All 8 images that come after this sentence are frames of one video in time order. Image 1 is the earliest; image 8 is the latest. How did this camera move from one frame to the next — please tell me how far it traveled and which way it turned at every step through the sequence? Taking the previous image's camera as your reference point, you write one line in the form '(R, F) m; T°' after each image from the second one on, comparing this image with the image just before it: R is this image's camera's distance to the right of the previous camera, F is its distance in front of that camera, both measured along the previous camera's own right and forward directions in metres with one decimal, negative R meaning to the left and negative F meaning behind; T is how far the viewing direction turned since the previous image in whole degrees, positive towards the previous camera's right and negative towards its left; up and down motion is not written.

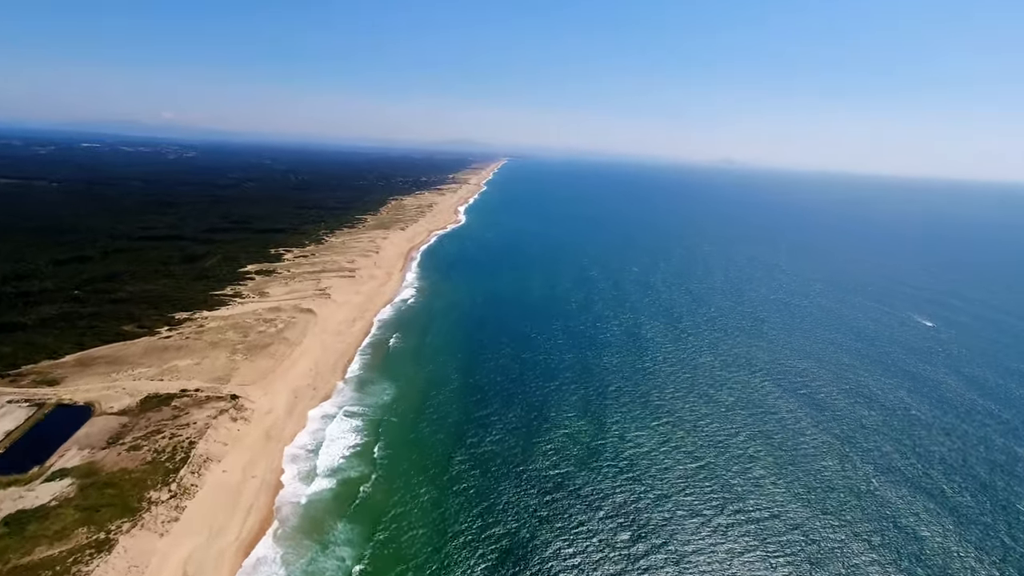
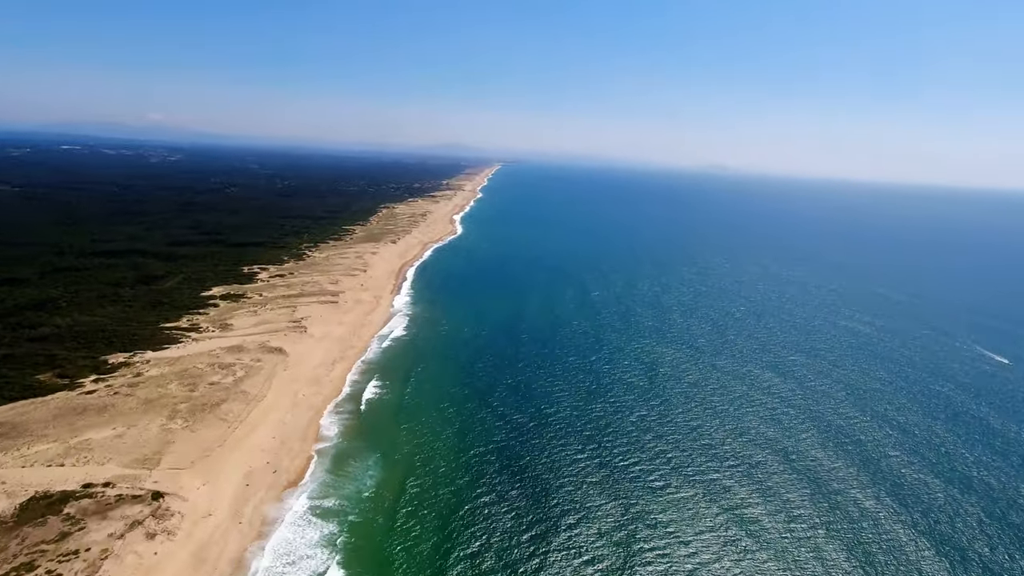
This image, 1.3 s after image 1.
(-2.0, +7.5) m; +1°
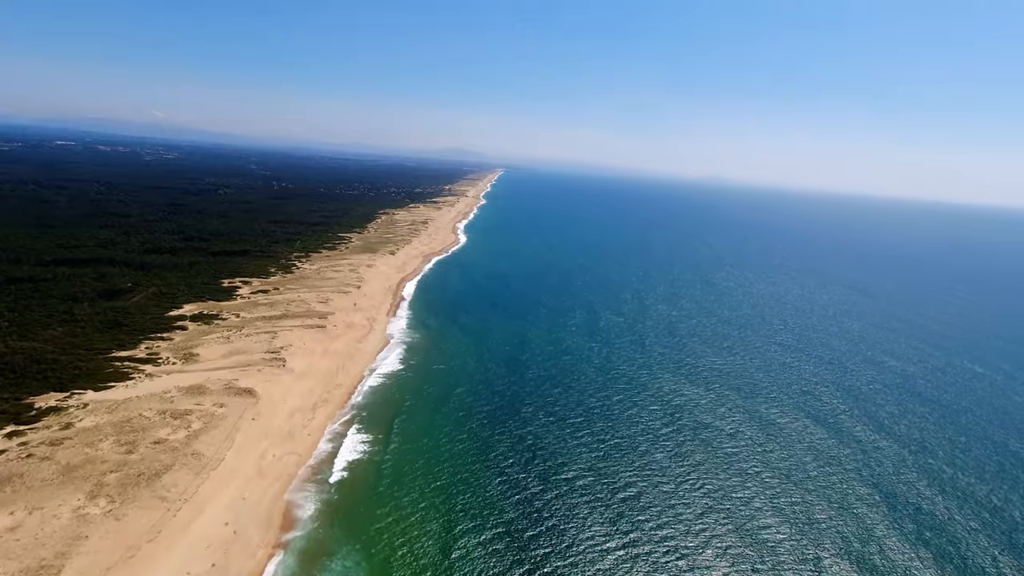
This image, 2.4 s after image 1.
(-1.9, +6.2) m; 0°
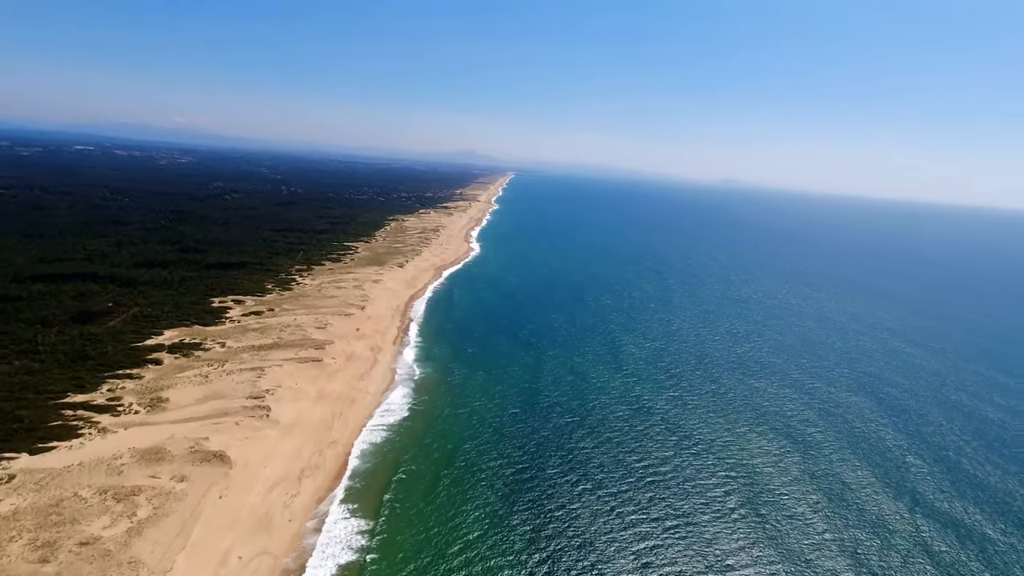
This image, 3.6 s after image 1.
(-2.2, +7.0) m; -2°
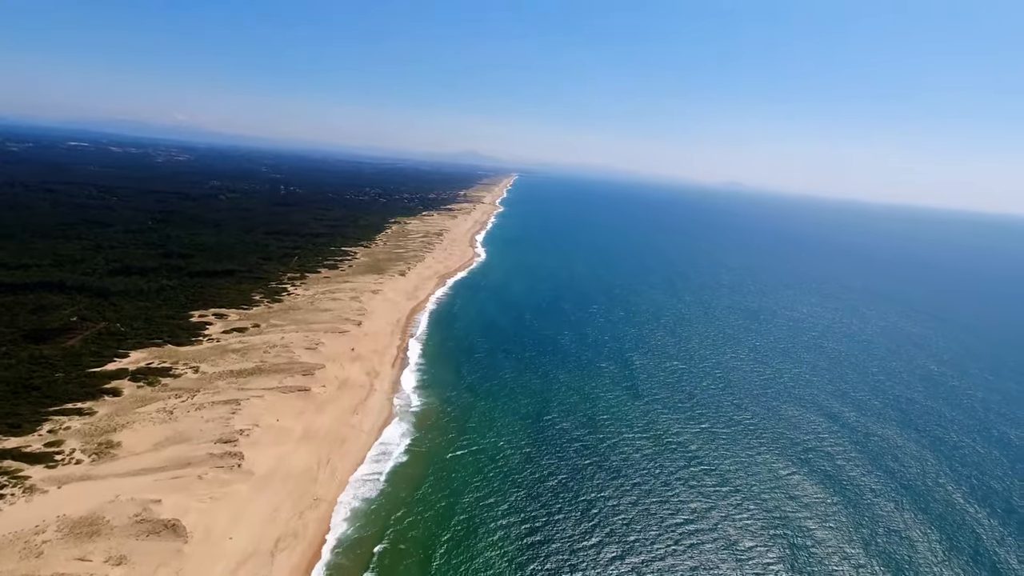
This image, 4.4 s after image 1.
(-1.7, +5.3) m; 0°
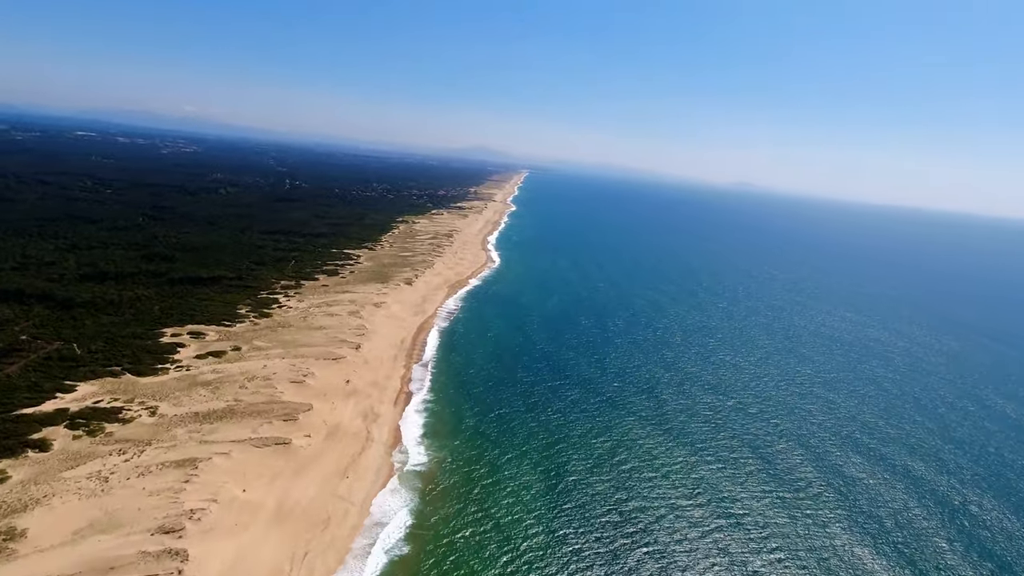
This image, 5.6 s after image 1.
(-2.2, +7.4) m; -1°
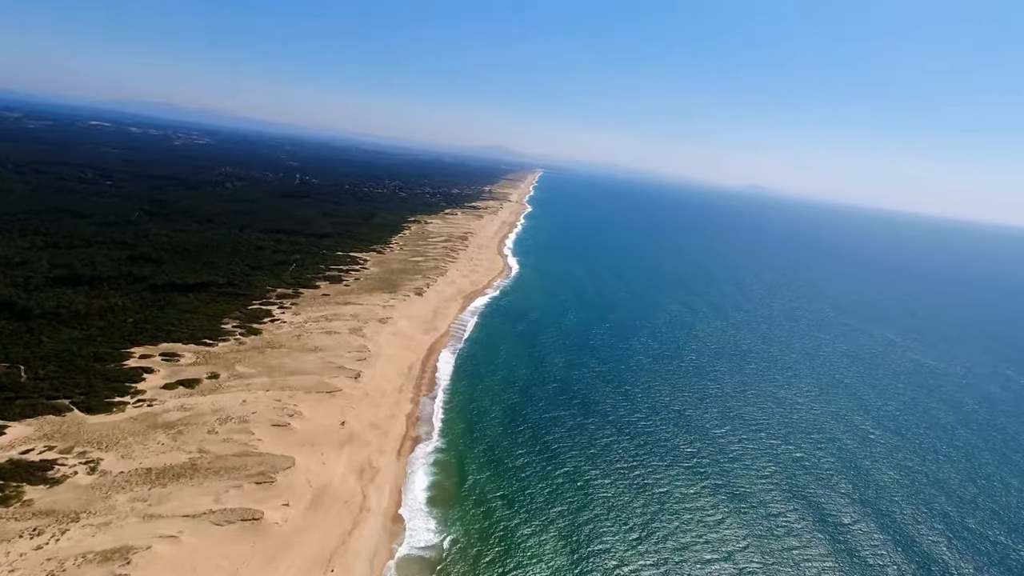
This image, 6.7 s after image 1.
(-2.2, +6.8) m; -2°
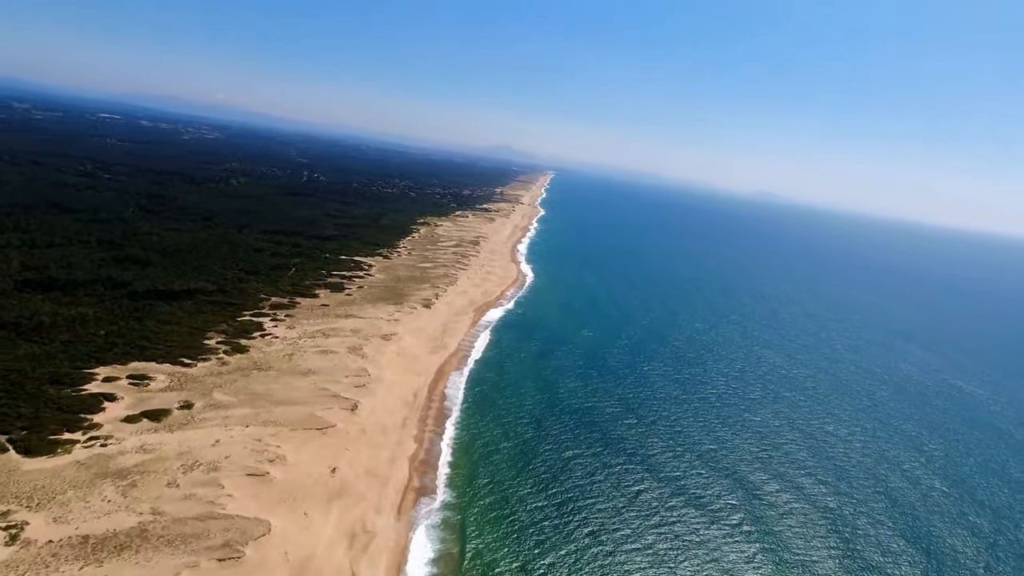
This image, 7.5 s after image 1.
(-1.7, +5.1) m; -1°
